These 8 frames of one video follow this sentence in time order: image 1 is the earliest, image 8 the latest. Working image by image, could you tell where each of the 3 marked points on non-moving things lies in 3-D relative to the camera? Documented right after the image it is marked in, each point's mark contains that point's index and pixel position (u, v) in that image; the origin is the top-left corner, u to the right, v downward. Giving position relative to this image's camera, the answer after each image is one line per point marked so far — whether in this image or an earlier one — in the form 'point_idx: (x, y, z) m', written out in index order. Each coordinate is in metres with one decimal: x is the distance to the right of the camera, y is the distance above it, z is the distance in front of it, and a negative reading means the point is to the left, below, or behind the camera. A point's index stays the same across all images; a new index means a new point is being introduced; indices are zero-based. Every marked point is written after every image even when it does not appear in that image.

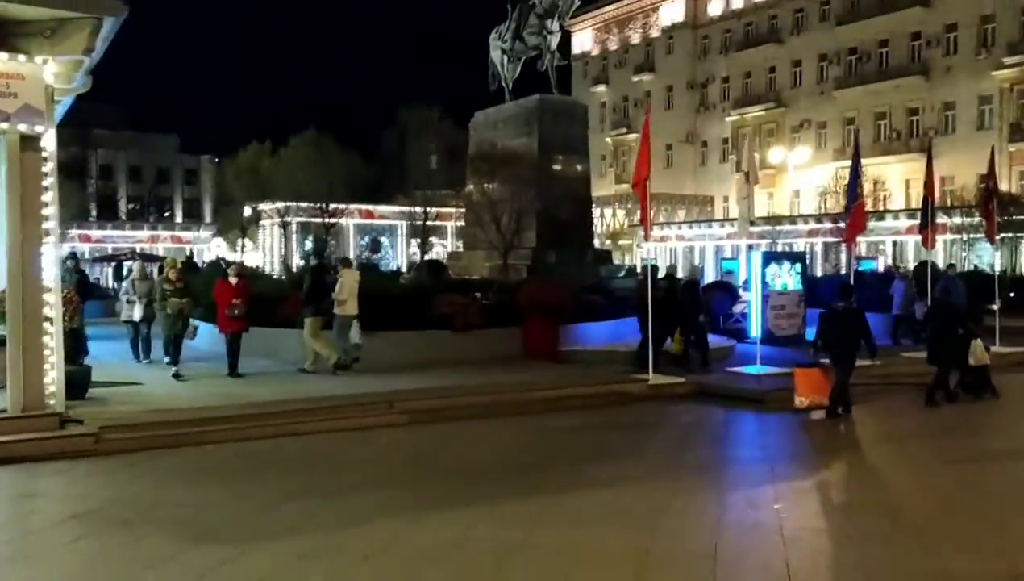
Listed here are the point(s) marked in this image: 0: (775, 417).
0: (+3.1, -1.5, +11.6) m
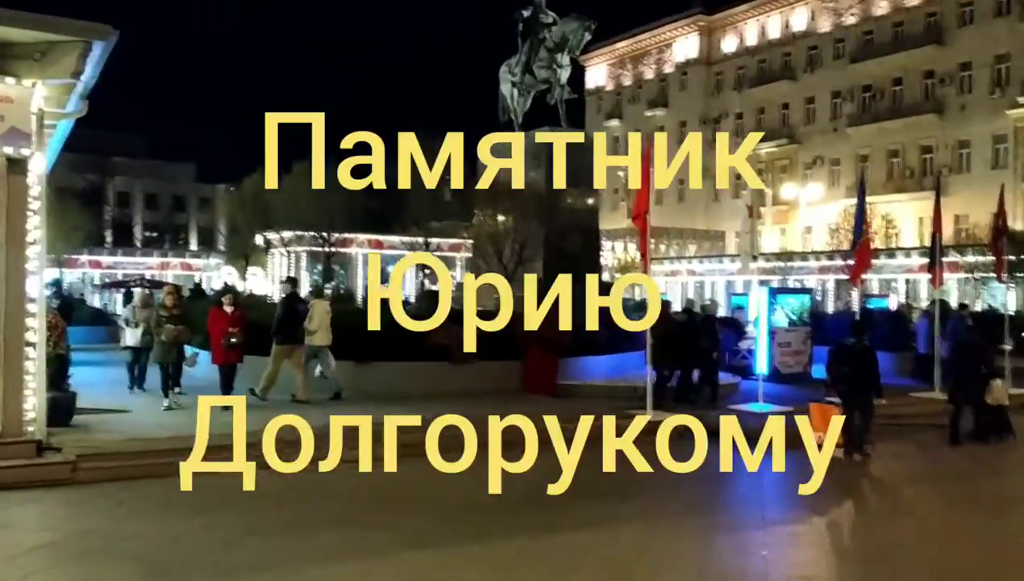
0: (+3.0, -1.9, +11.3) m
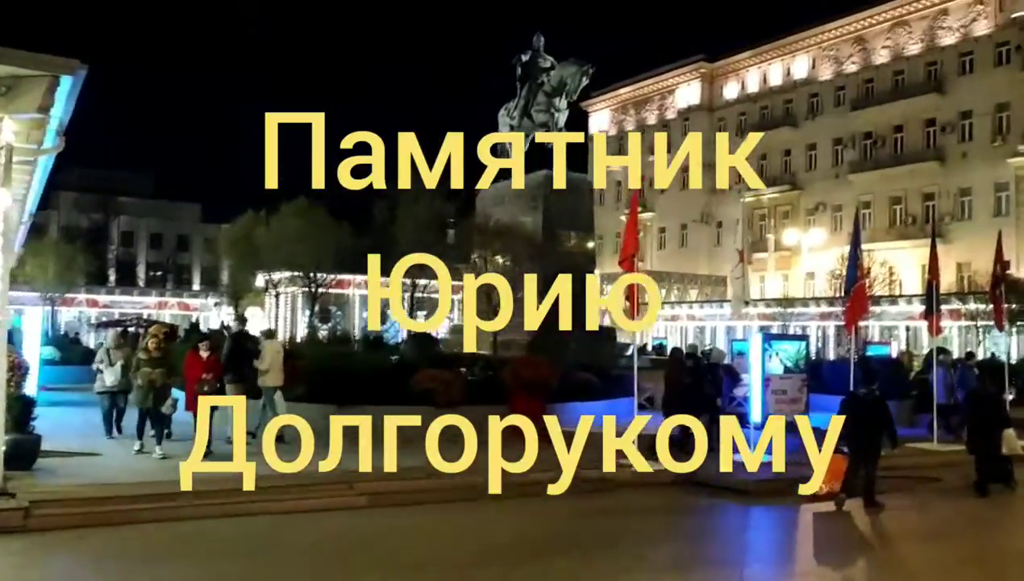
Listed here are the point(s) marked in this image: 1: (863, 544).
0: (+2.8, -2.4, +11.0) m
1: (+3.5, -2.5, +9.7) m
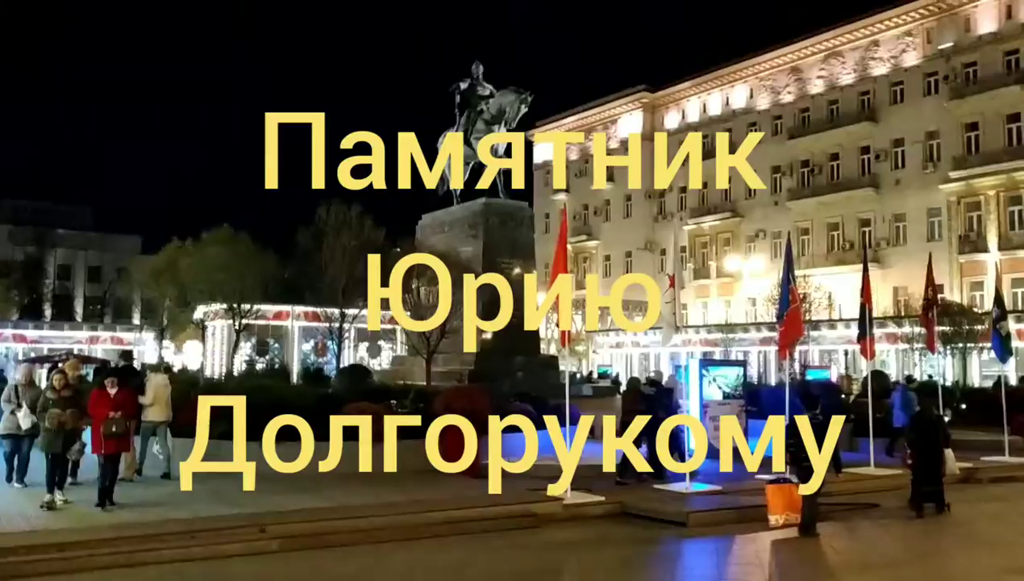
0: (+2.0, -2.7, +10.7) m
1: (+2.8, -2.8, +9.6) m
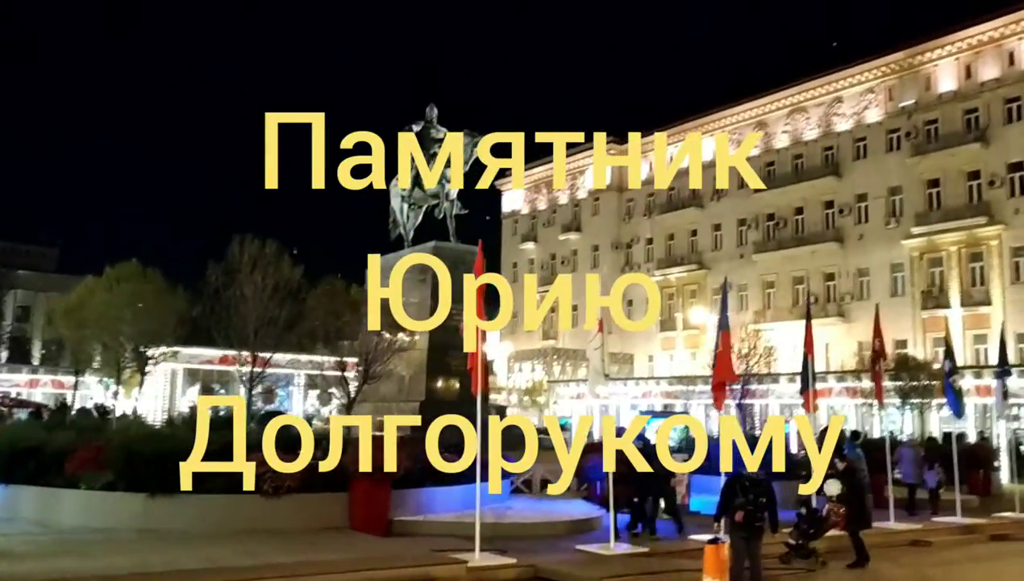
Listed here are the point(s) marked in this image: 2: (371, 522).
0: (+1.0, -3.2, +9.8) m
1: (+1.8, -3.2, +8.7) m
2: (-1.8, -3.1, +13.0) m
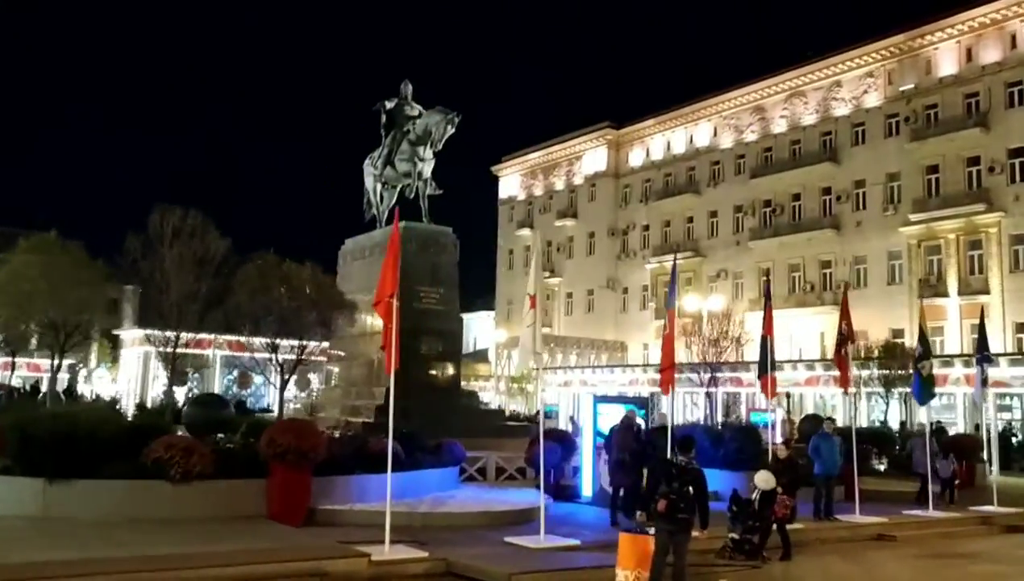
0: (+0.1, -2.9, +9.0) m
1: (+0.8, -2.9, +7.8) m
2: (-2.7, -2.7, +12.2) m
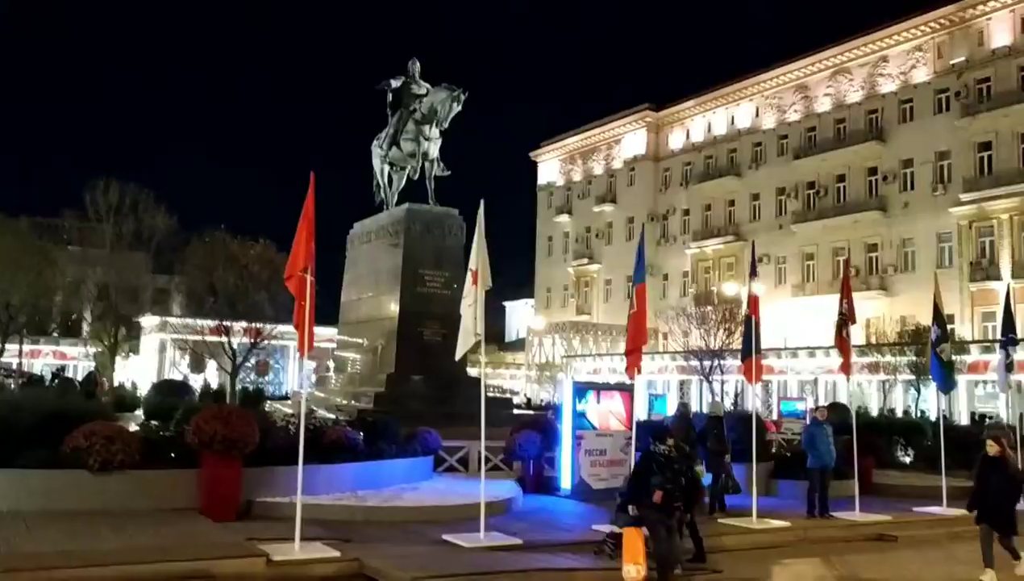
0: (-0.7, -2.6, +7.9) m
1: (0.0, -2.6, +6.7) m
2: (-3.3, -2.4, +11.3) m
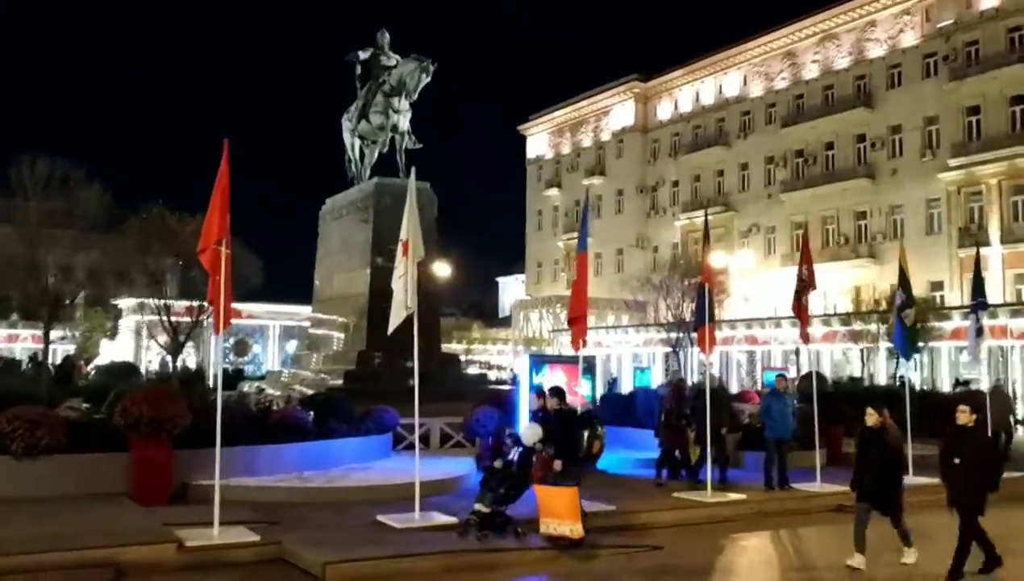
0: (-1.4, -2.4, +7.5) m
1: (-0.6, -2.4, +6.3) m
2: (-4.0, -2.2, +10.9) m
